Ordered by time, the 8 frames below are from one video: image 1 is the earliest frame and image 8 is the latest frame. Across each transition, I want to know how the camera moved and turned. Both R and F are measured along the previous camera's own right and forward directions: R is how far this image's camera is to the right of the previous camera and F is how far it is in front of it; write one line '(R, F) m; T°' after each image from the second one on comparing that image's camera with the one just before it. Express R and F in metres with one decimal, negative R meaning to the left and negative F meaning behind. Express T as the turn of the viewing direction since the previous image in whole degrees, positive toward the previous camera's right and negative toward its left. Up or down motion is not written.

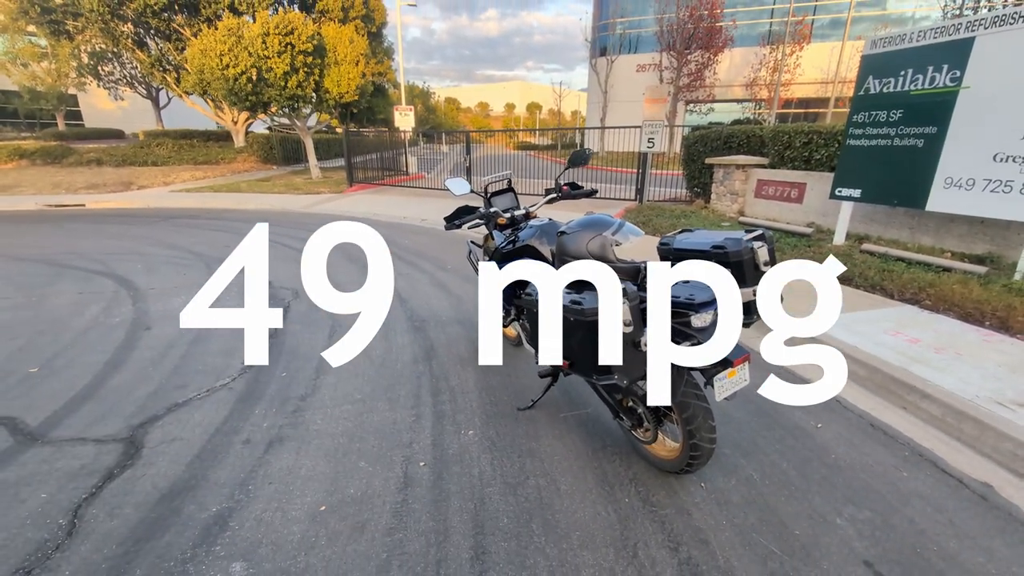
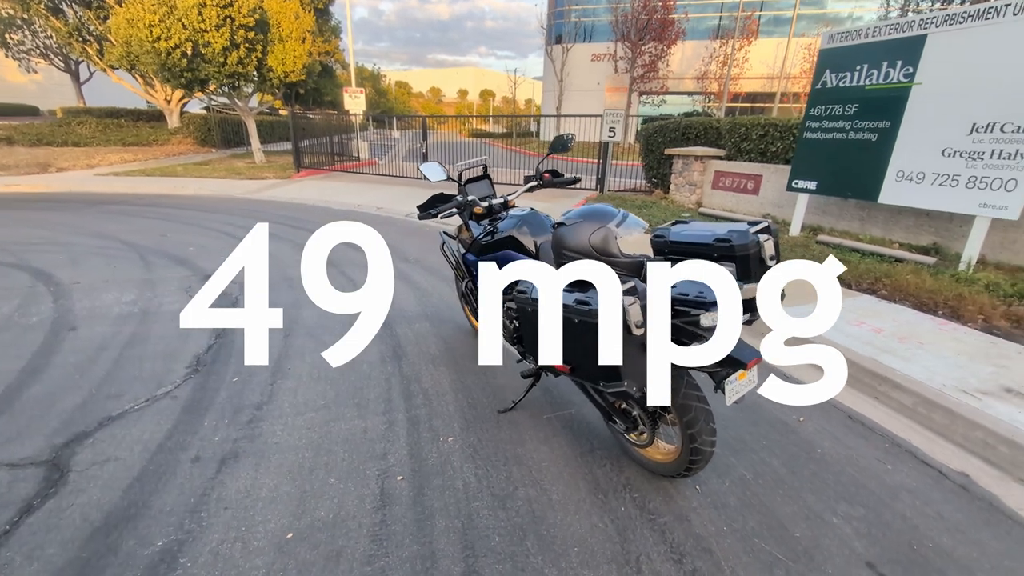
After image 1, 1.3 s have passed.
(-0.1, +0.2) m; +5°
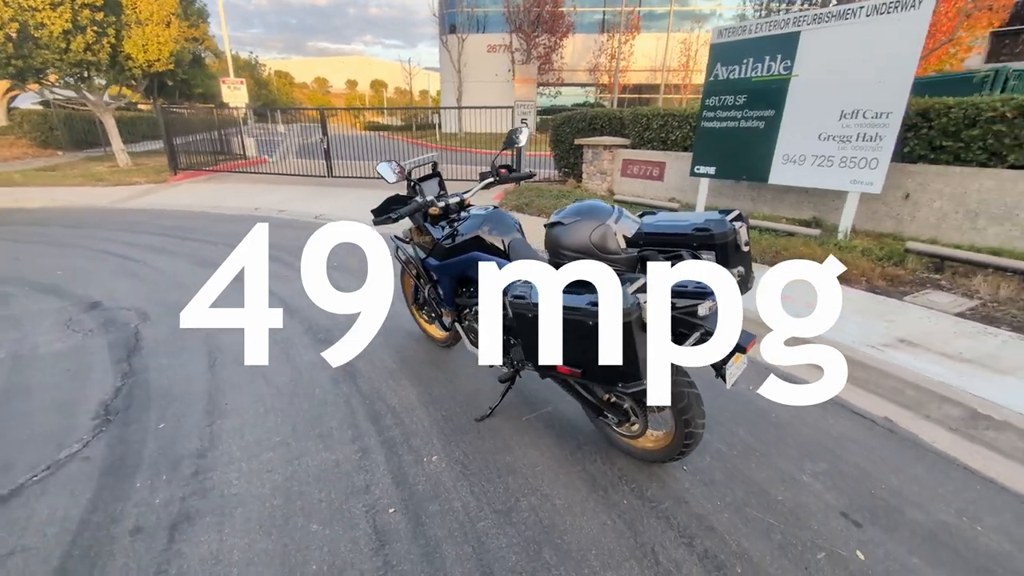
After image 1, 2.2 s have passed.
(-0.4, +0.1) m; +11°
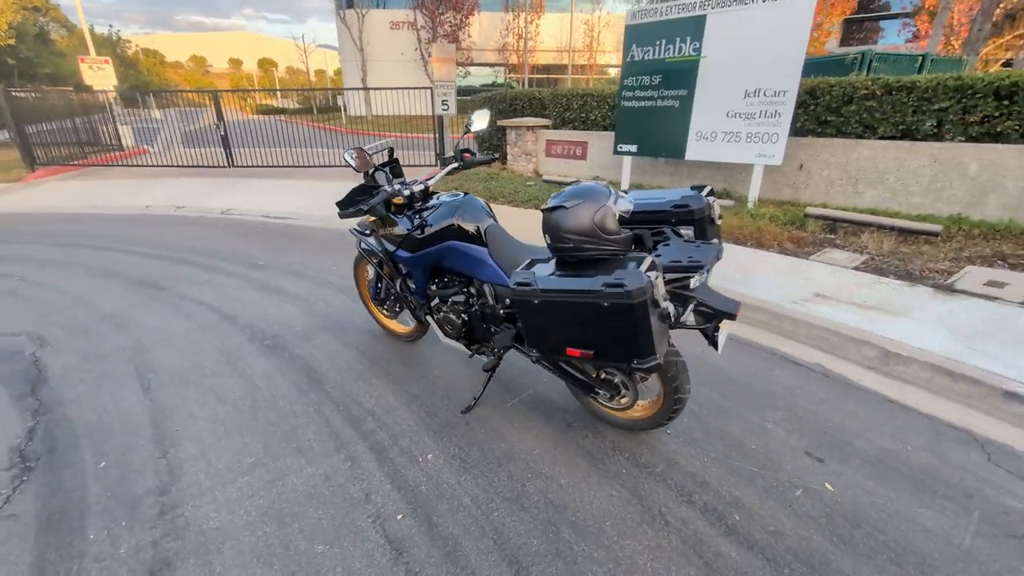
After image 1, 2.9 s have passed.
(-0.3, +0.1) m; +10°
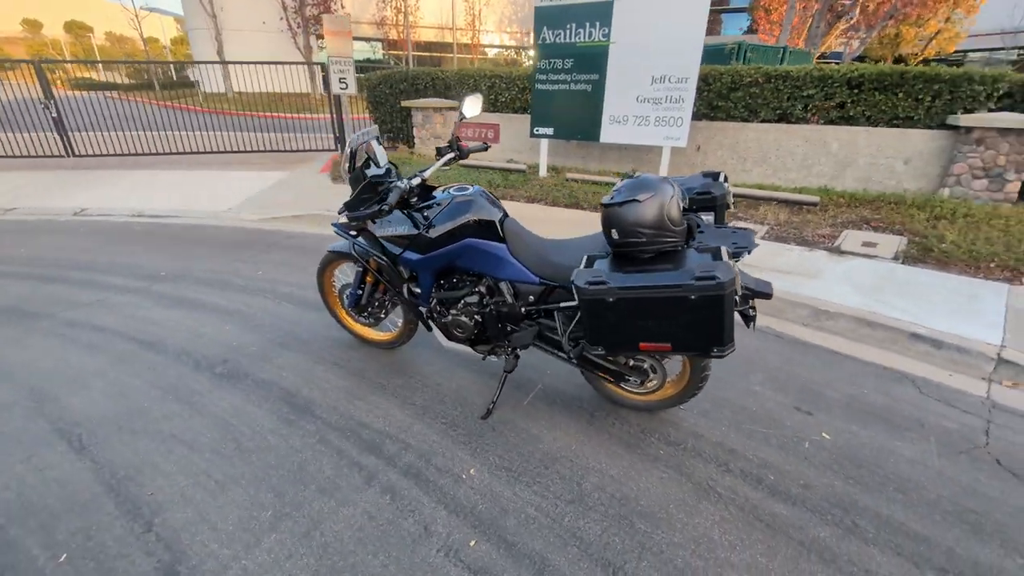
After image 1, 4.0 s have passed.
(-0.7, +0.2) m; +14°
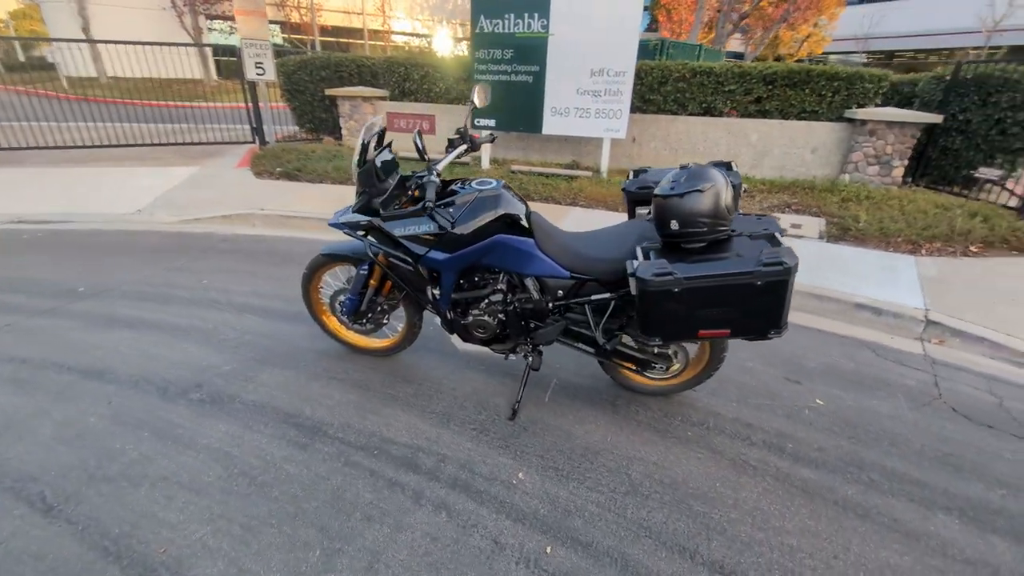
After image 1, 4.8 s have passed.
(-0.6, +0.1) m; +10°
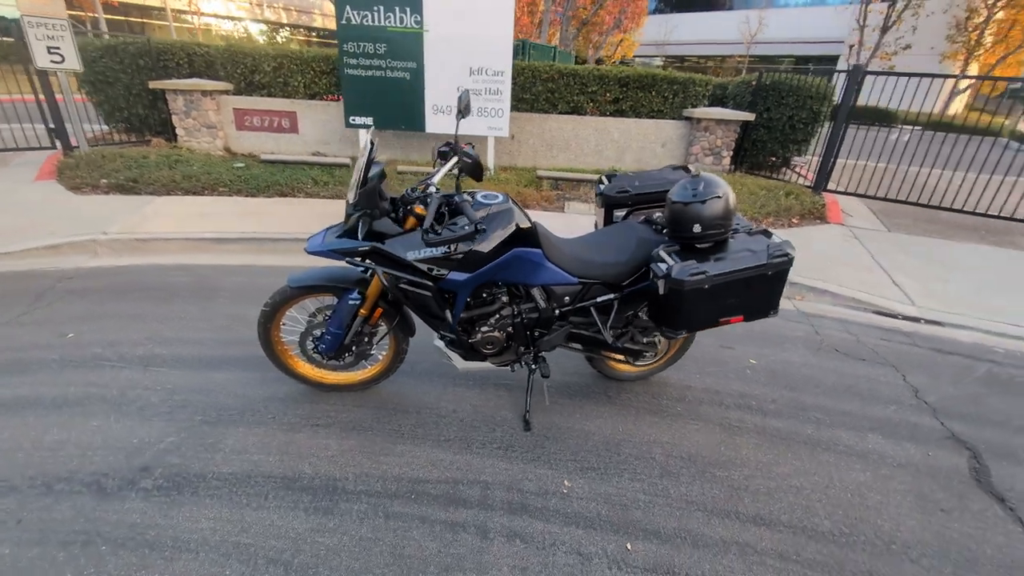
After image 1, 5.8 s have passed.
(-0.8, +0.2) m; +18°
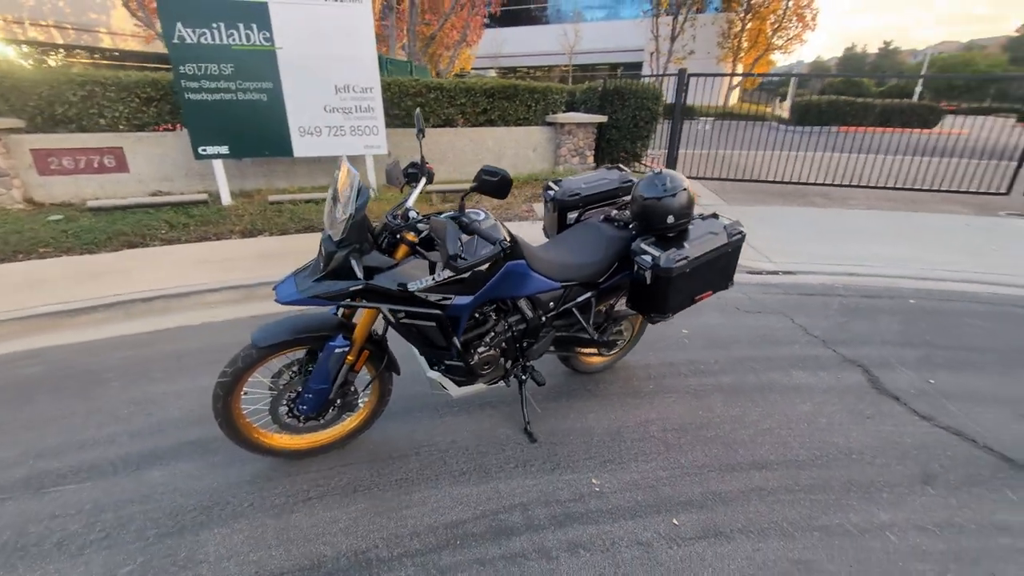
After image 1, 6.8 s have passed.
(-0.6, +0.1) m; +16°
